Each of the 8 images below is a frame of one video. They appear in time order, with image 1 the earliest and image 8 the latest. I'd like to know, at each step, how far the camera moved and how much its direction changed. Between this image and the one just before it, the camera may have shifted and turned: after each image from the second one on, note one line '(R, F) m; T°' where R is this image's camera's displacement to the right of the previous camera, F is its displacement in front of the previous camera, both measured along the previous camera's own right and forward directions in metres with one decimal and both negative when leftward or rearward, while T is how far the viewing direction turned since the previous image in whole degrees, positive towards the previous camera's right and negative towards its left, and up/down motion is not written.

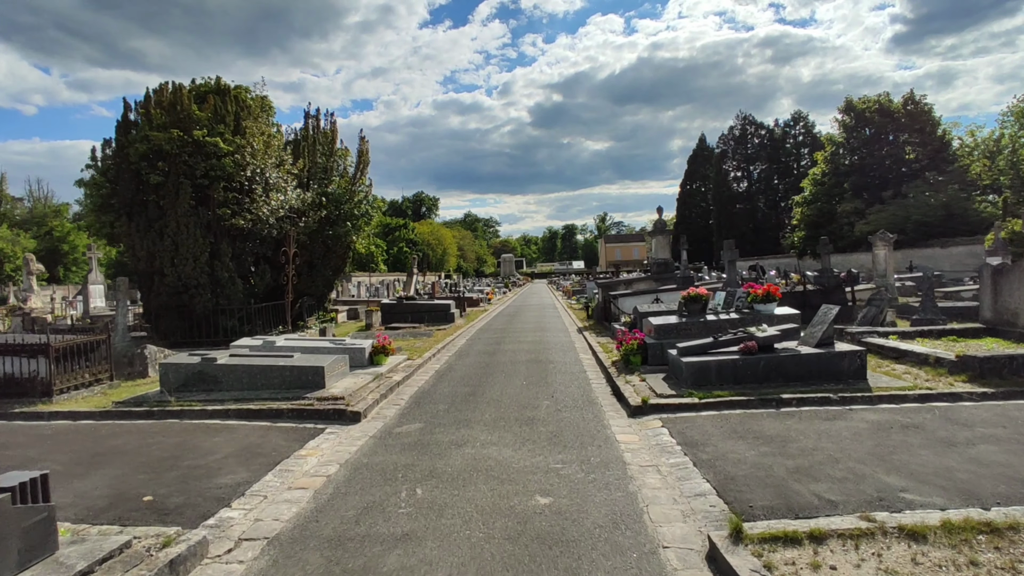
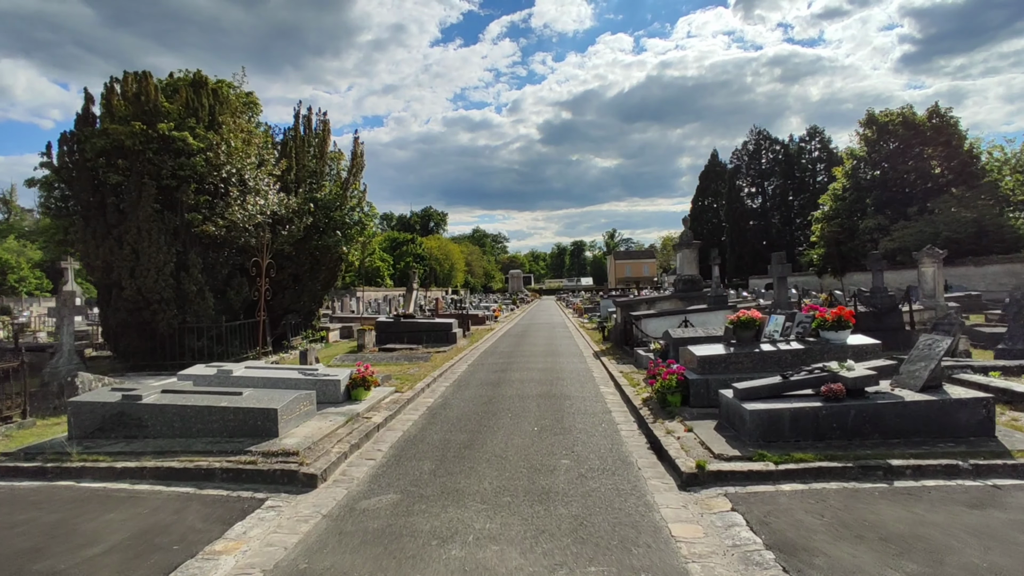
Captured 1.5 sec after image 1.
(0.0, +2.0) m; -1°
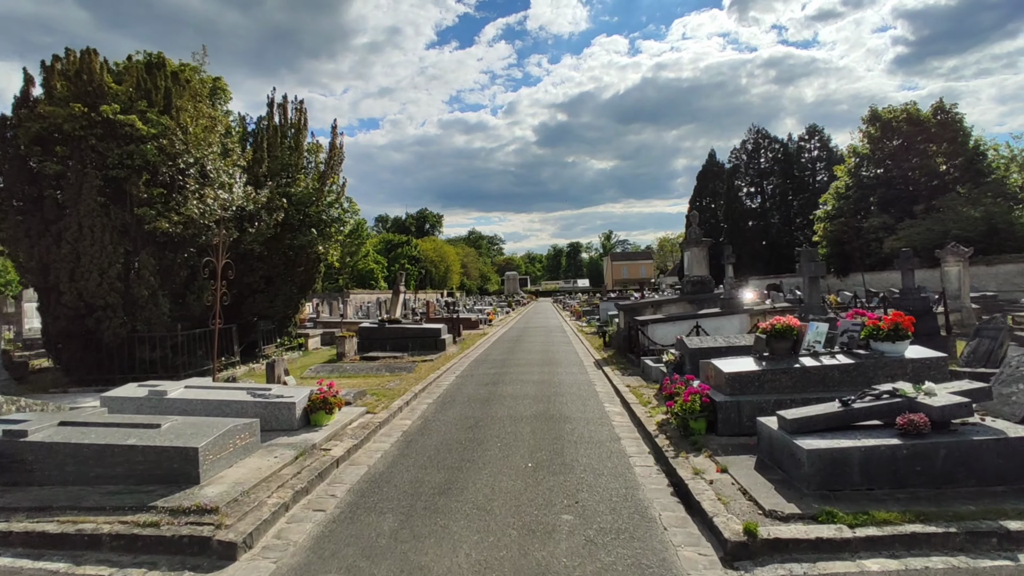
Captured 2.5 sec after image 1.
(+0.1, +1.5) m; 0°
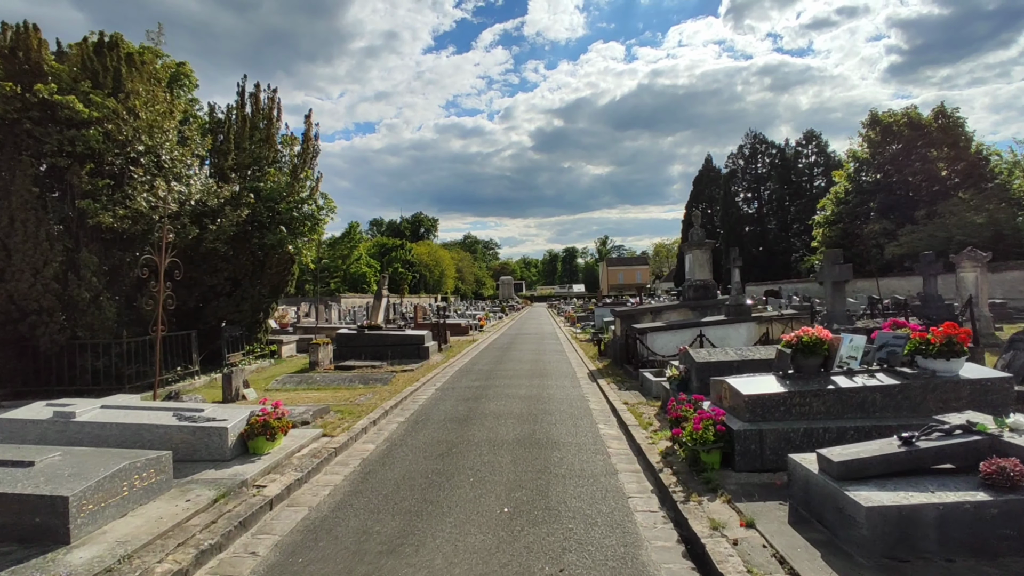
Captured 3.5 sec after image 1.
(+0.2, +1.2) m; 0°
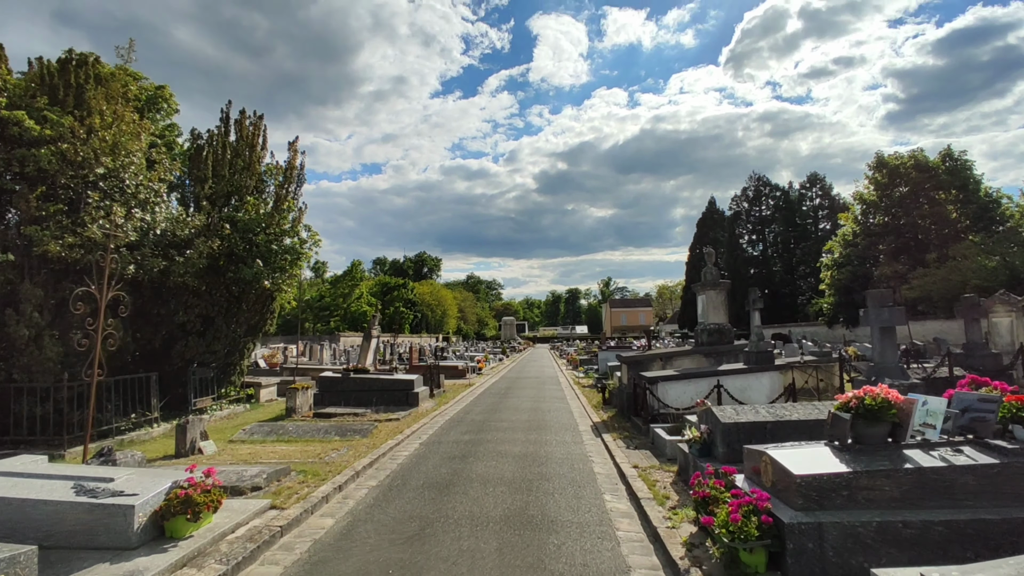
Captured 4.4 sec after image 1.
(+0.1, +1.2) m; 0°
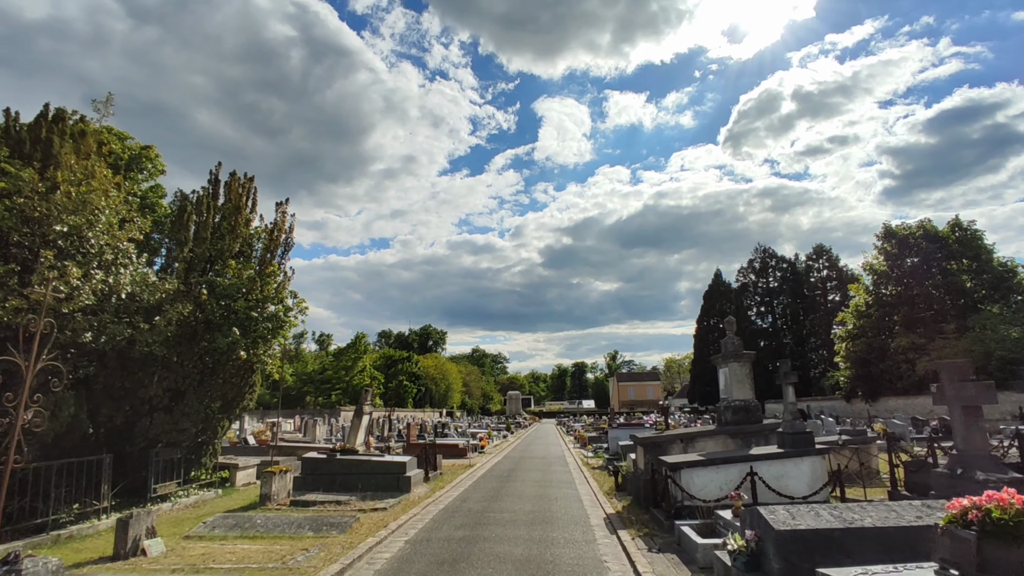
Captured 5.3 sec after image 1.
(+0.1, +1.2) m; -1°
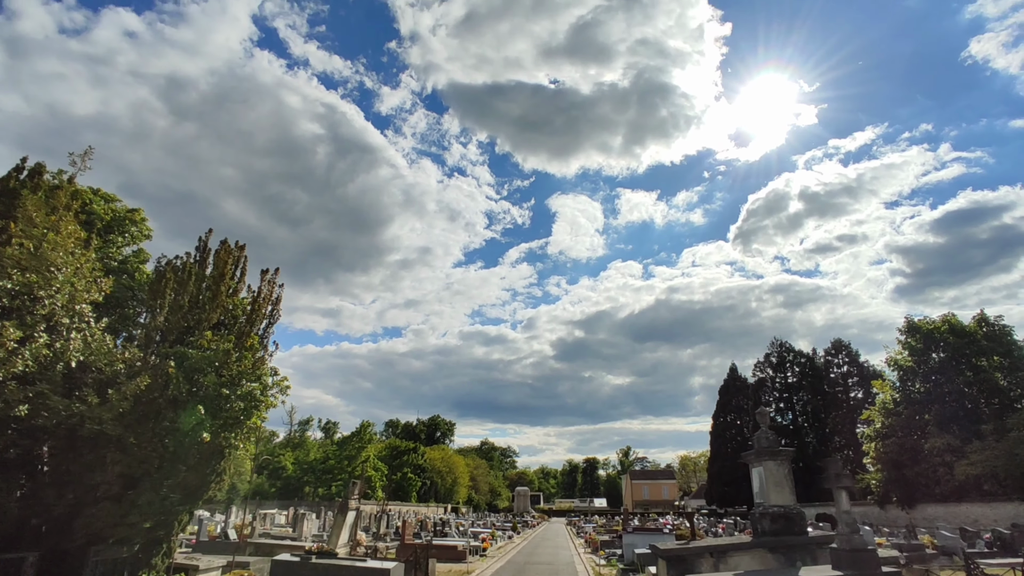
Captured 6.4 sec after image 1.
(+0.2, +1.3) m; -1°
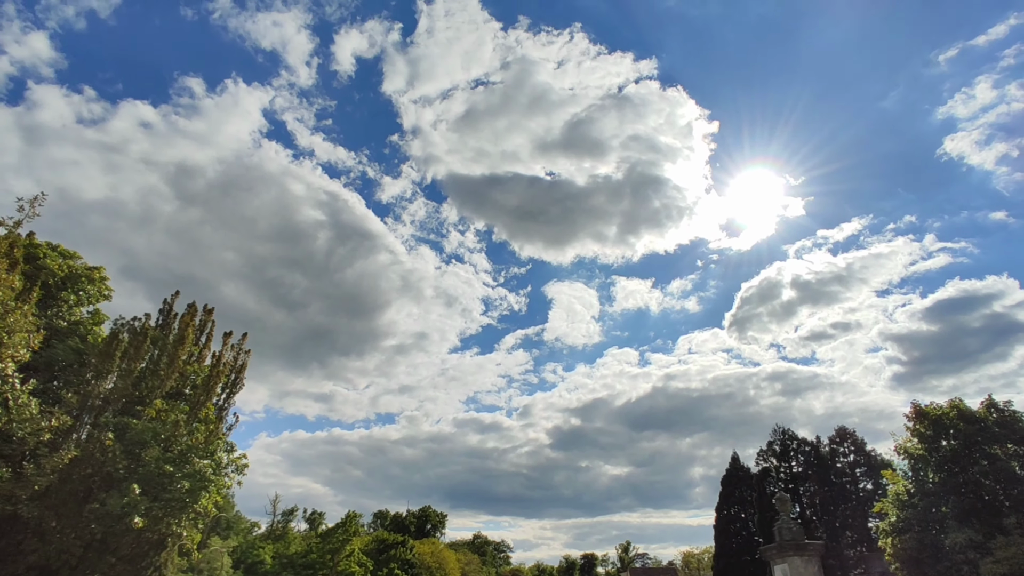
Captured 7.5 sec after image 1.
(+0.1, +1.0) m; 0°
